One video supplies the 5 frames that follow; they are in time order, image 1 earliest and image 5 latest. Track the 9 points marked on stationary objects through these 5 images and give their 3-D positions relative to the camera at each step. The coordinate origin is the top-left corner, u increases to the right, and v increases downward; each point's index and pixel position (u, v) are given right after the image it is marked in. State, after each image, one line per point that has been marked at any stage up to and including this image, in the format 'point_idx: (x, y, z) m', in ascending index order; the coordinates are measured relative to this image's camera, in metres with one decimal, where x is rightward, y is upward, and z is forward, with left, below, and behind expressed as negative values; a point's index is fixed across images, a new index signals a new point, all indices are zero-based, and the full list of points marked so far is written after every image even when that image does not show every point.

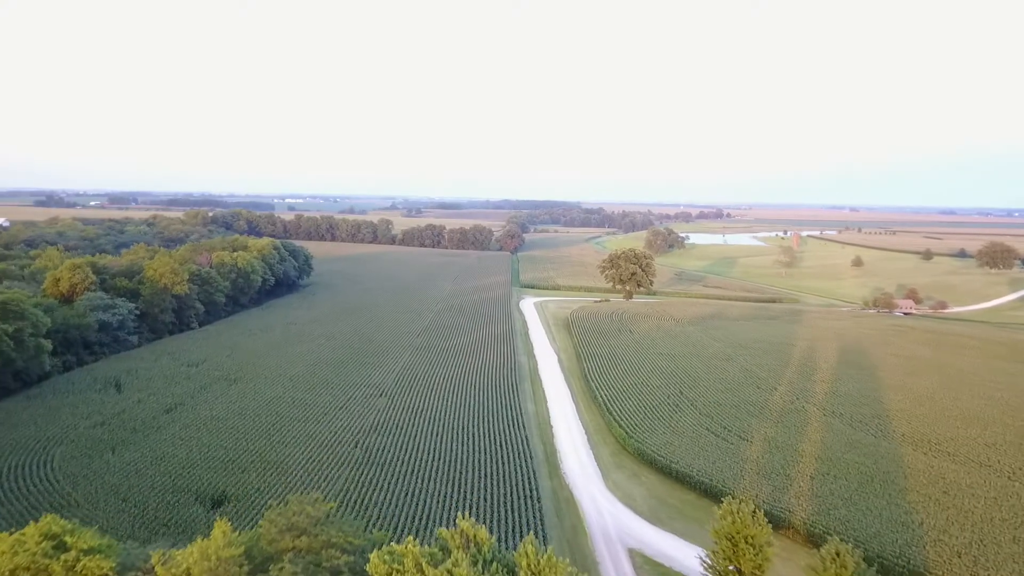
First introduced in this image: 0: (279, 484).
0: (-8.2, -6.9, +20.0) m
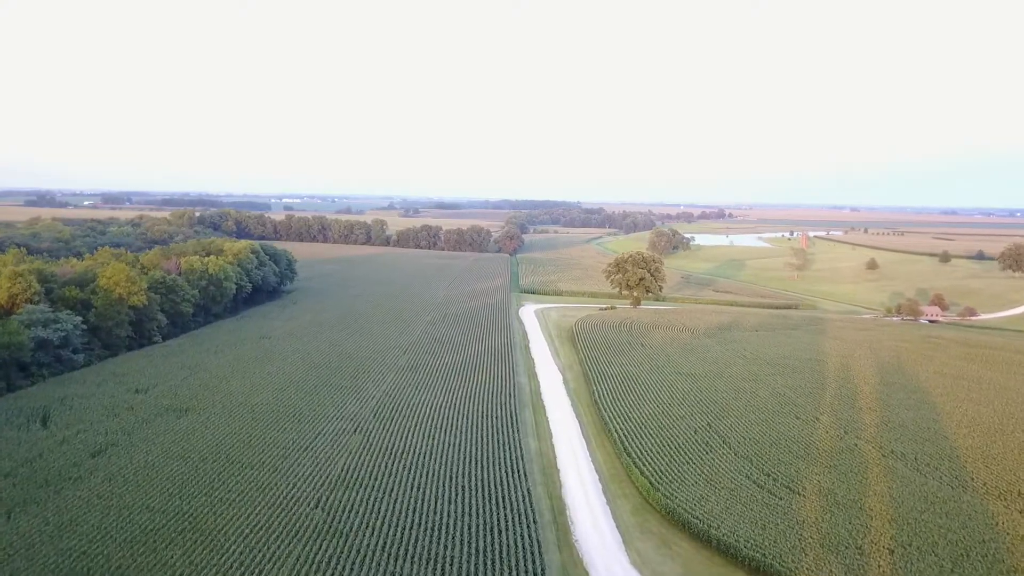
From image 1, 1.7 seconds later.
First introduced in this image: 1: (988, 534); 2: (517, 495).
0: (-8.2, -7.5, +15.5) m
1: (+14.8, -7.6, +17.6) m
2: (+0.2, -7.3, +19.8) m
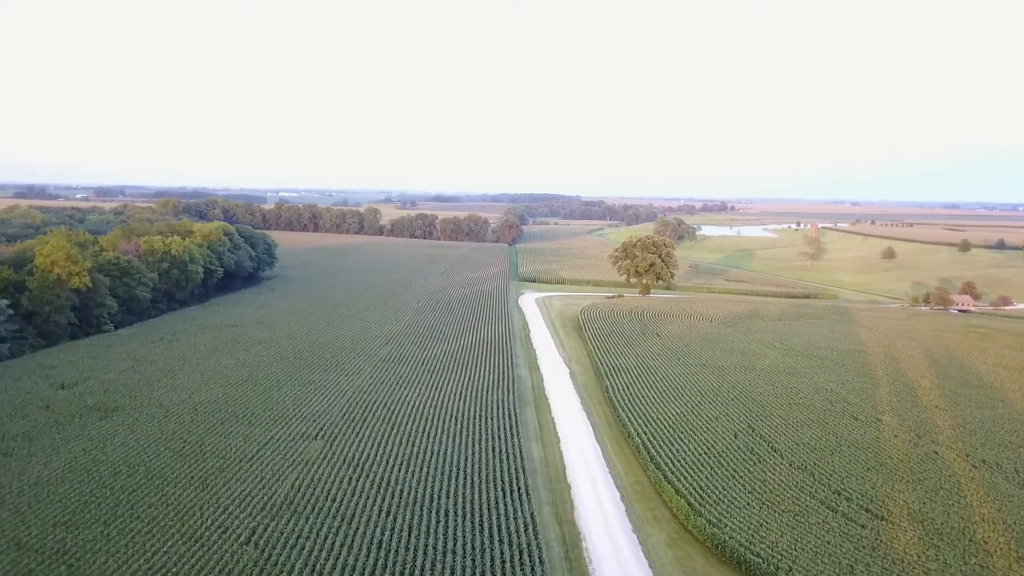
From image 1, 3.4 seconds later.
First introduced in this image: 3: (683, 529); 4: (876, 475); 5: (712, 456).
0: (-8.2, -6.6, +10.8) m
1: (+14.7, -6.7, +13.0) m
2: (+0.1, -6.3, +15.1) m
3: (+4.7, -6.7, +15.9) m
4: (+11.4, -5.9, +17.9) m
5: (+6.7, -5.6, +19.0) m
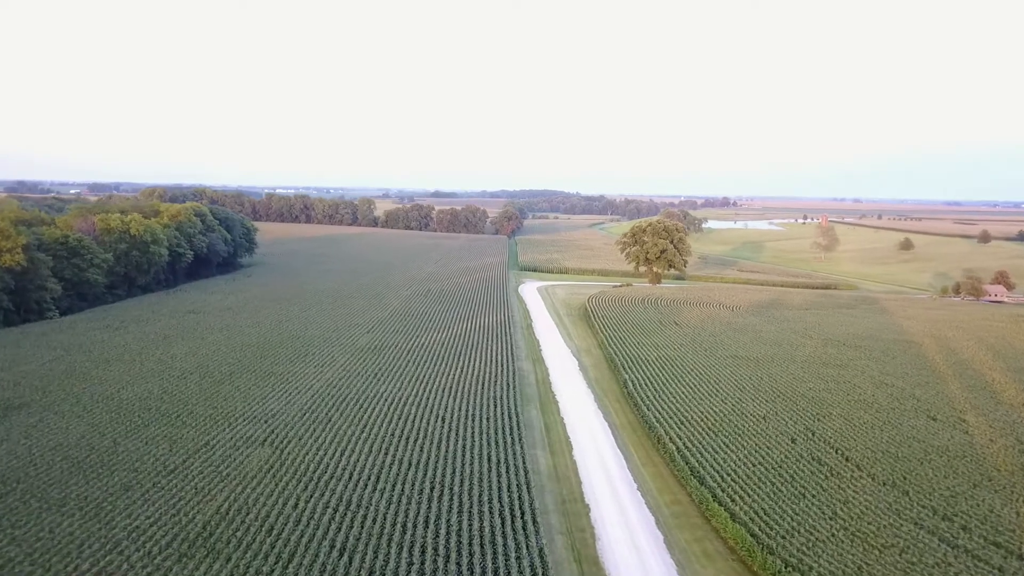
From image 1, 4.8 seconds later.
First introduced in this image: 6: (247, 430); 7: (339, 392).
0: (-8.2, -5.6, +6.5) m
1: (+14.8, -5.7, +8.8) m
2: (+0.2, -5.3, +10.9) m
3: (+4.8, -5.7, +11.7) m
4: (+11.5, -4.9, +13.7) m
5: (+6.7, -4.7, +14.8) m
6: (-7.6, -4.1, +16.3) m
7: (-6.0, -3.6, +19.6) m
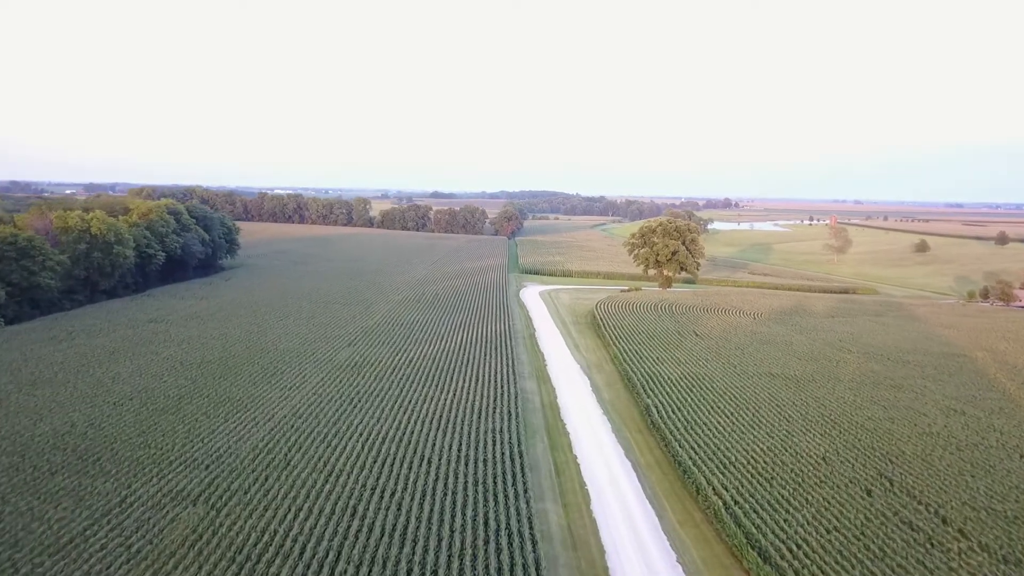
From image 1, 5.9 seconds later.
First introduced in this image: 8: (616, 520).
0: (-8.1, -5.9, +3.1) m
1: (+14.9, -6.0, +5.4) m
2: (+0.2, -5.6, +7.5) m
3: (+4.9, -6.0, +8.3) m
4: (+11.5, -5.2, +10.3) m
5: (+6.8, -4.9, +11.4) m
6: (-7.5, -4.3, +12.9) m
7: (-5.9, -3.9, +16.2) m
8: (+2.3, -5.2, +12.9) m
